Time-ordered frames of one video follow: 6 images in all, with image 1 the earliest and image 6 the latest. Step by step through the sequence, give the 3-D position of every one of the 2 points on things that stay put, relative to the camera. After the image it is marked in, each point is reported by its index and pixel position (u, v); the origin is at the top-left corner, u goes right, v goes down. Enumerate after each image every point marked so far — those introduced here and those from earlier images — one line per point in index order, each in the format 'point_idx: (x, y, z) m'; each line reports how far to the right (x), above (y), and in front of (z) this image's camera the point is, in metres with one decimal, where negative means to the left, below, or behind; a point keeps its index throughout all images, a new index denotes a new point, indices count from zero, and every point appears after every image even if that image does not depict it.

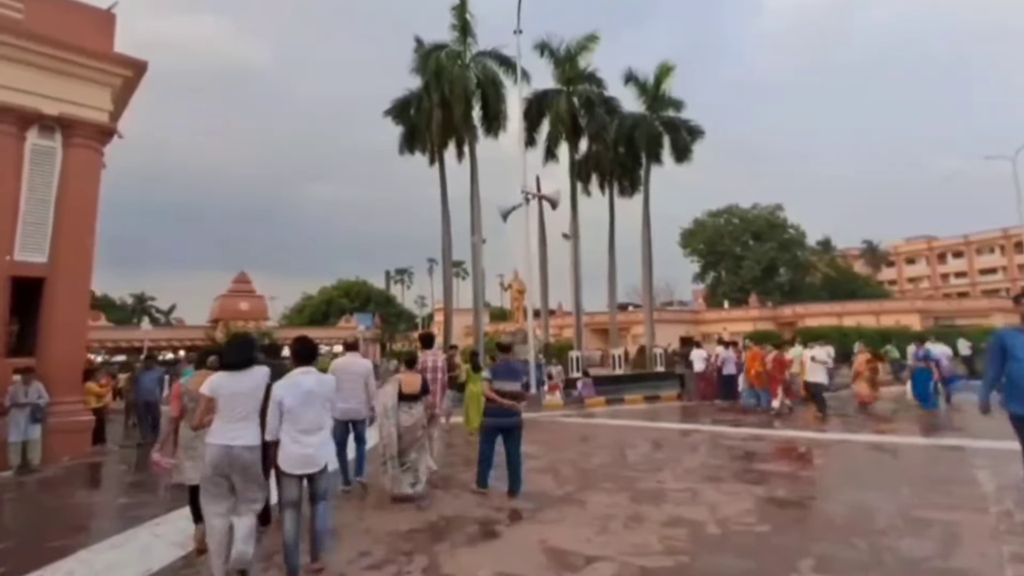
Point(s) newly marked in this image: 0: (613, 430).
0: (+1.7, -2.4, +13.1) m
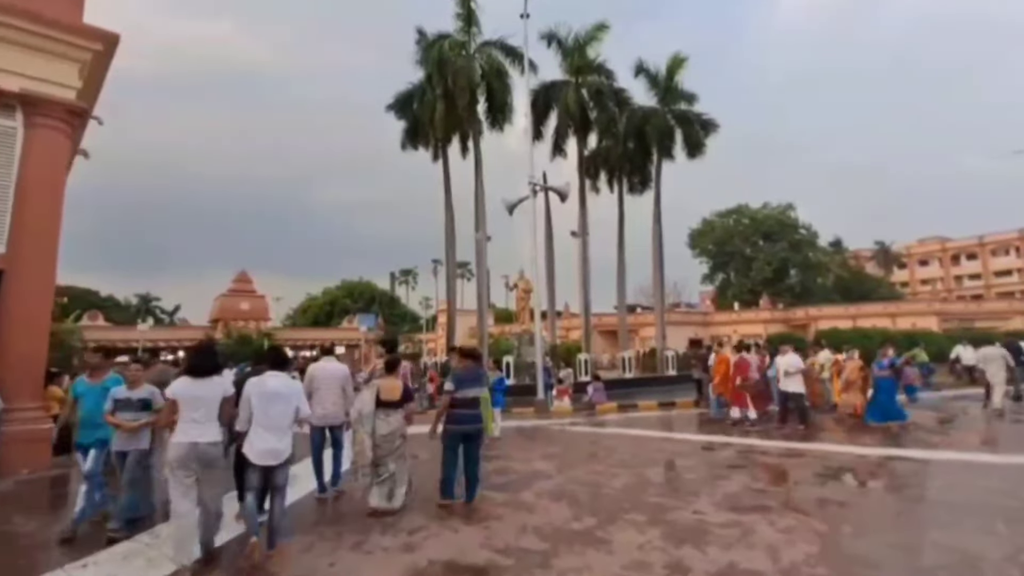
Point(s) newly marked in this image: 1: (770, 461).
0: (+1.8, -2.3, +11.8) m
1: (+3.2, -2.2, +9.8) m
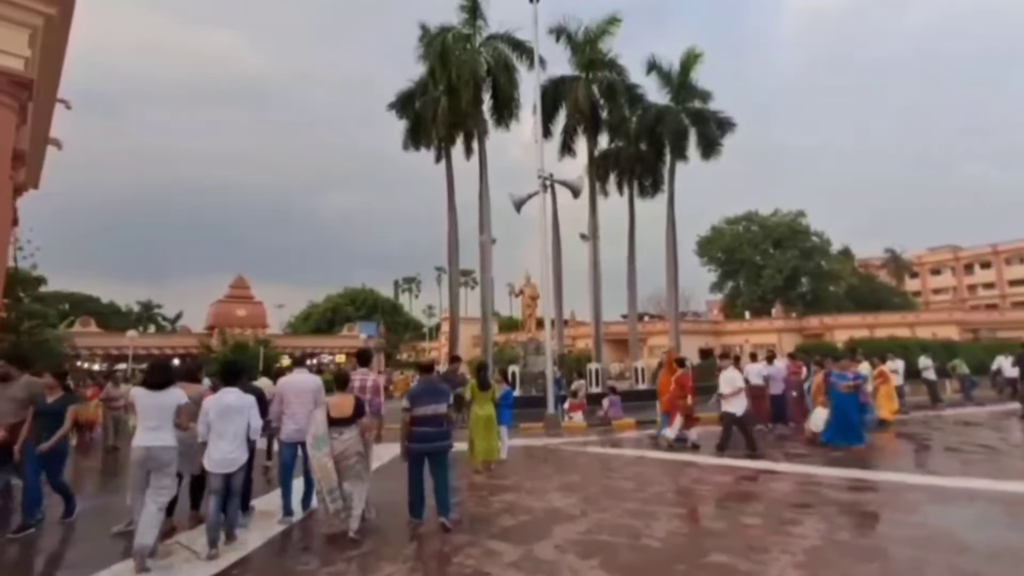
0: (+1.9, -2.3, +10.1) m
1: (+3.3, -2.1, +8.0) m
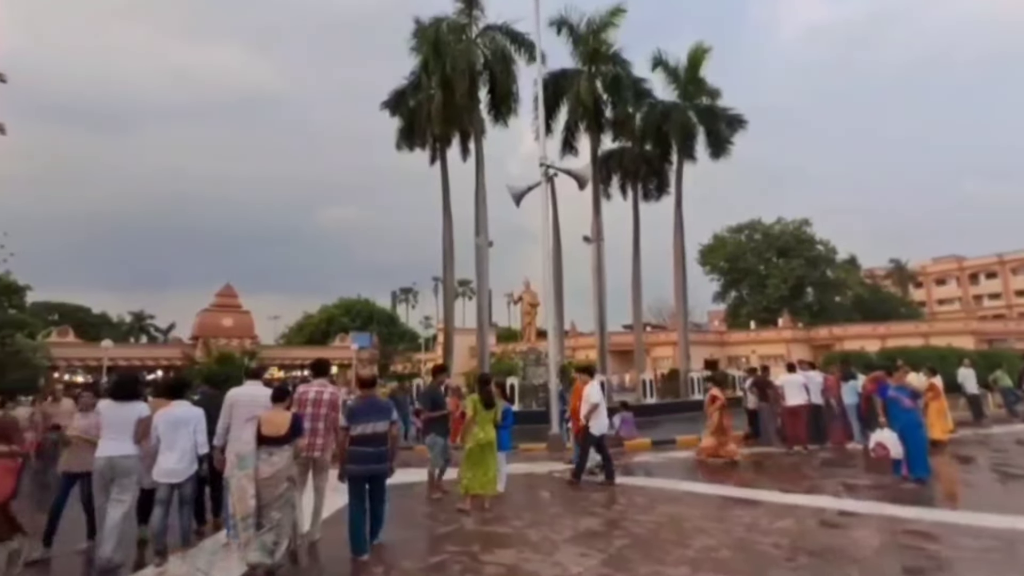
0: (+1.9, -2.2, +8.0) m
1: (+3.3, -2.0, +6.0) m
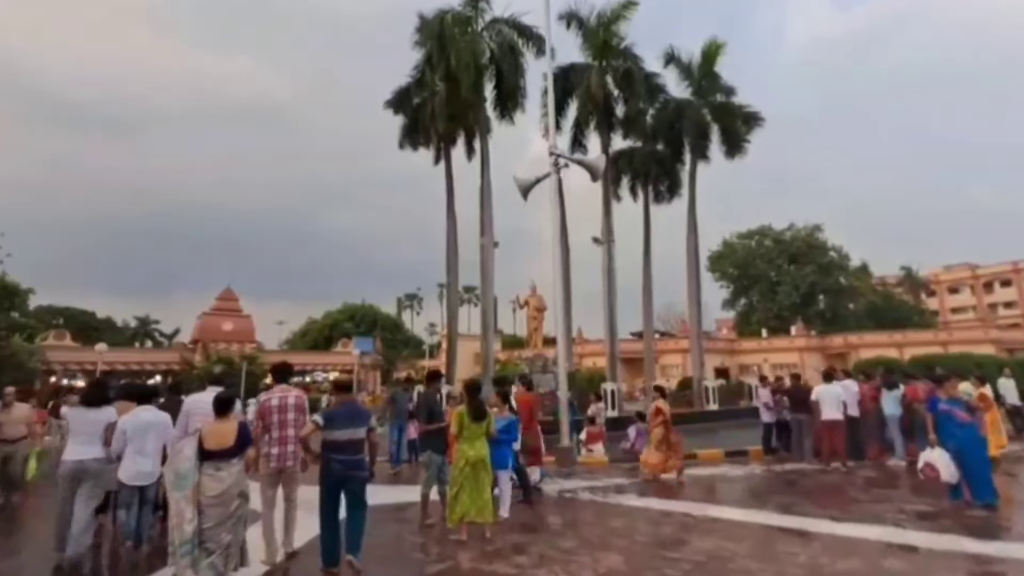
0: (+2.0, -2.2, +6.8) m
1: (+3.4, -2.0, +4.7) m
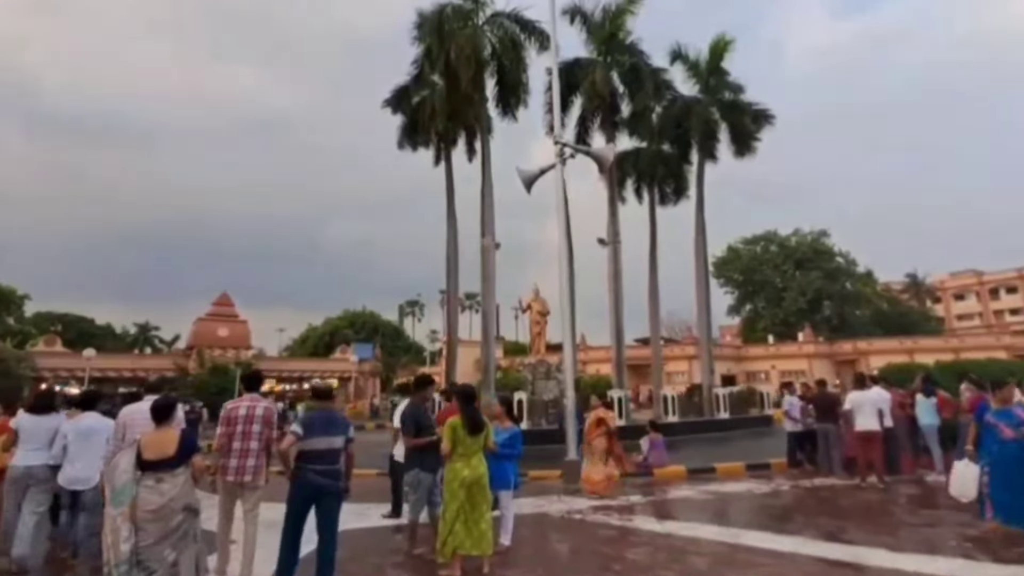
0: (+2.0, -2.1, +5.7) m
1: (+3.4, -1.9, +3.6) m
